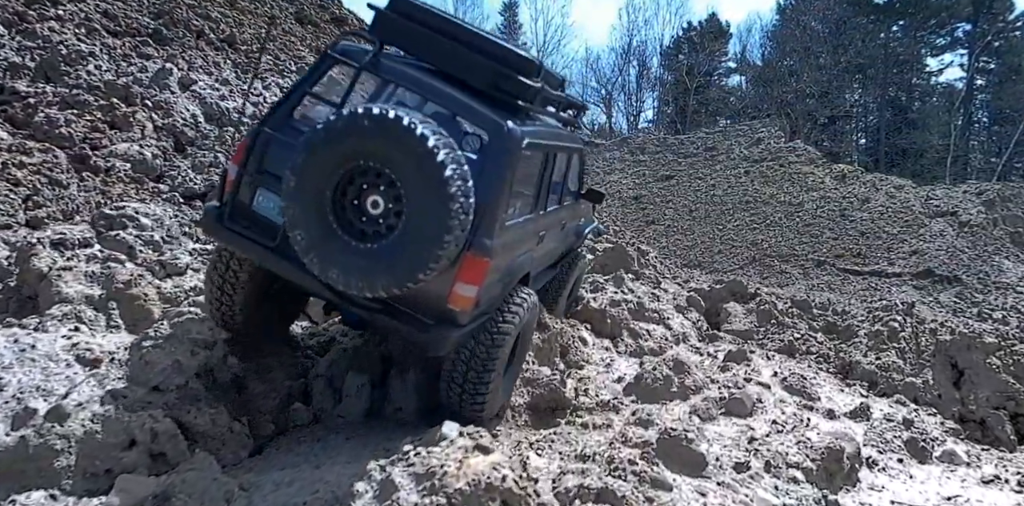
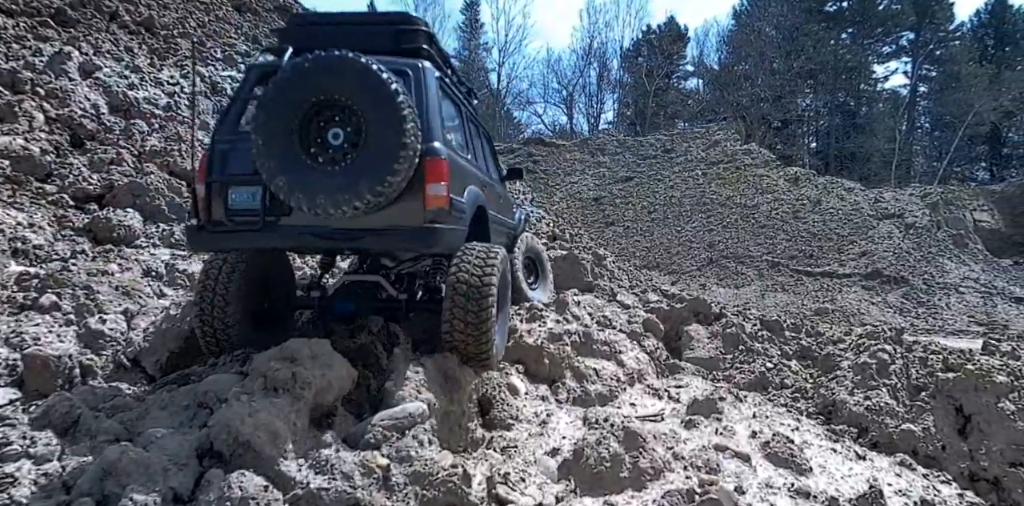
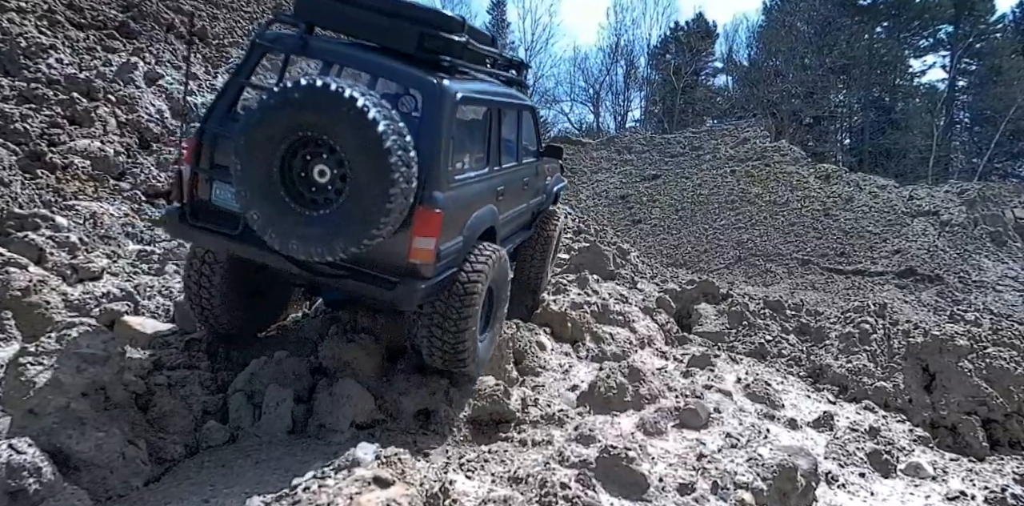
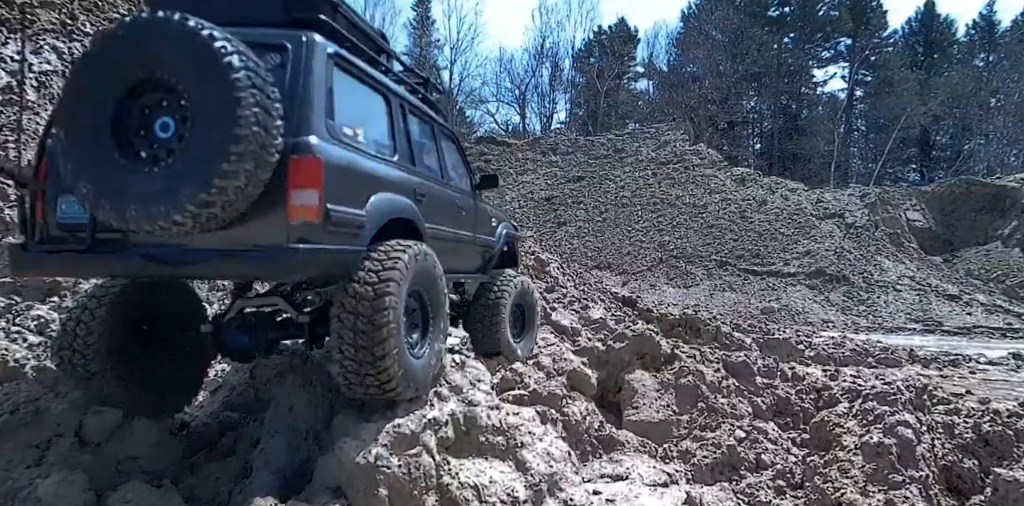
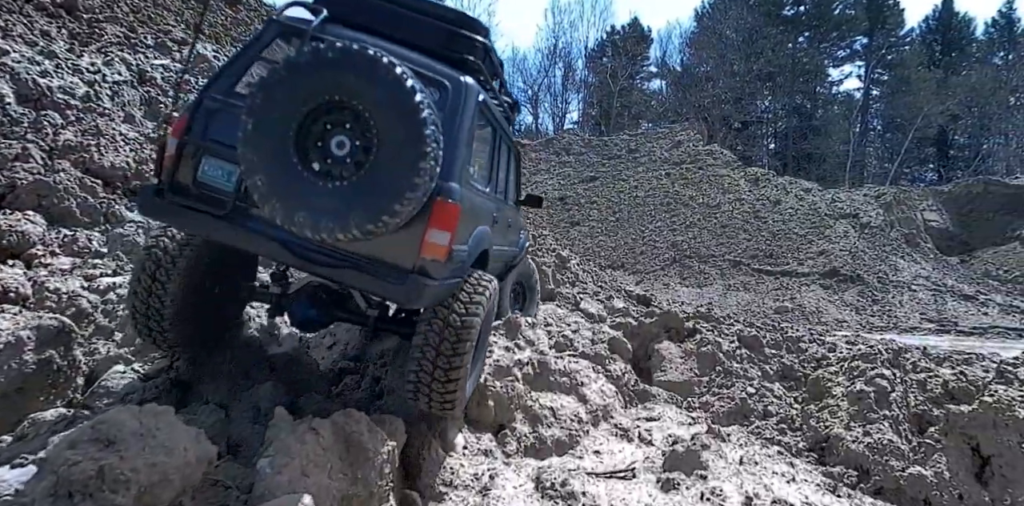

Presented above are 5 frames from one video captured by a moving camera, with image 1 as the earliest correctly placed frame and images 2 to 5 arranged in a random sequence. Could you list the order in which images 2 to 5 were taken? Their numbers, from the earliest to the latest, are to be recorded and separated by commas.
3, 2, 5, 4
